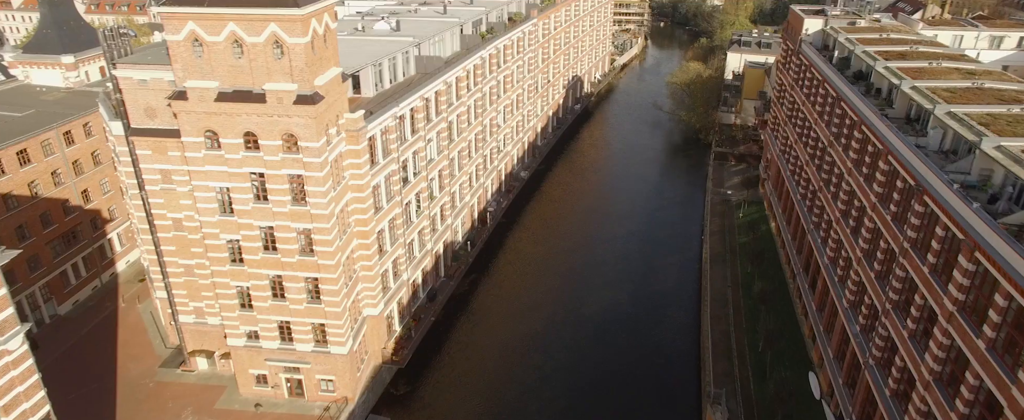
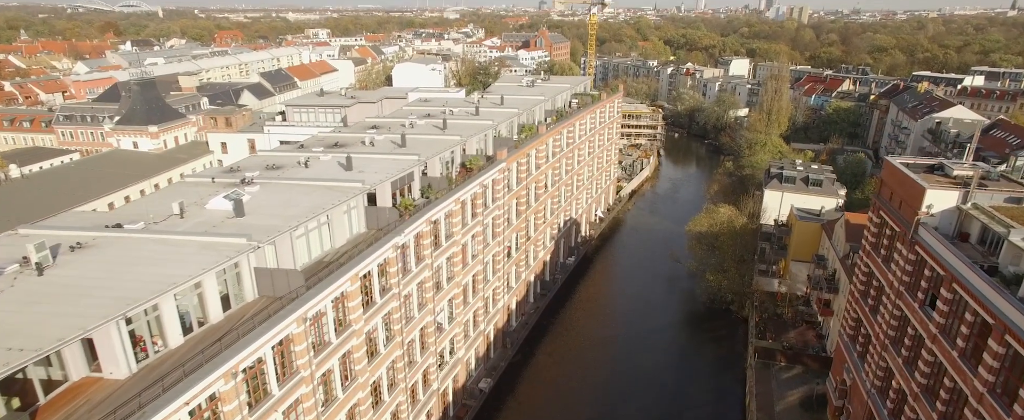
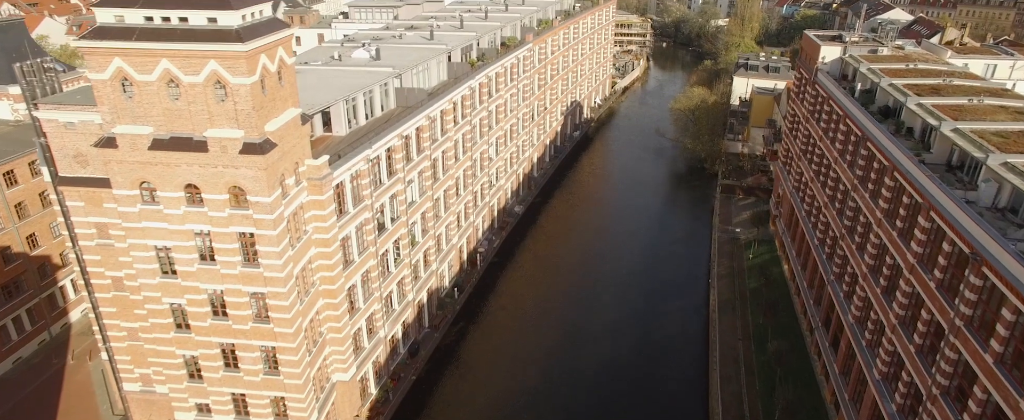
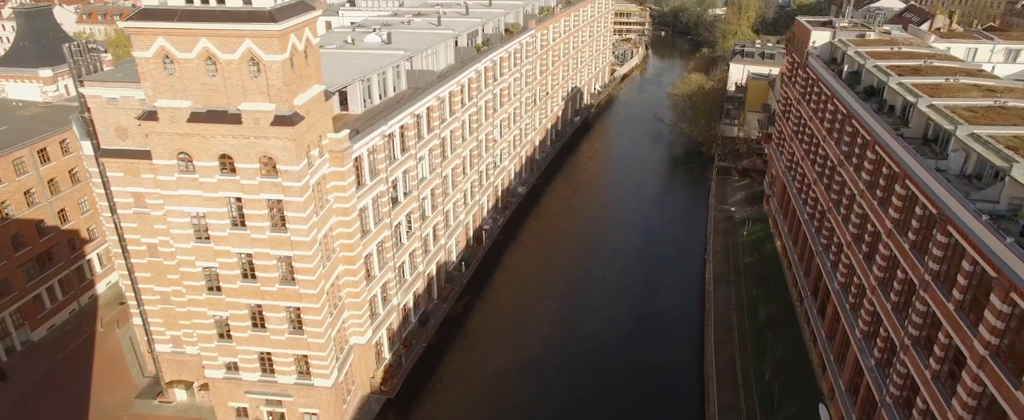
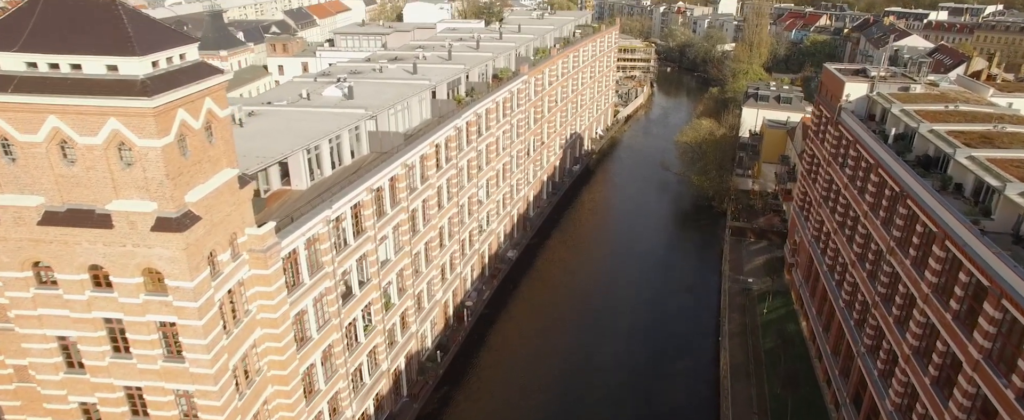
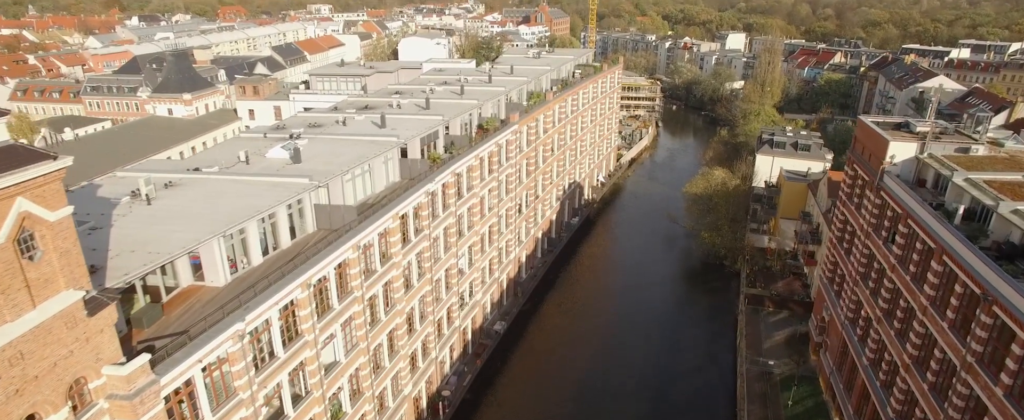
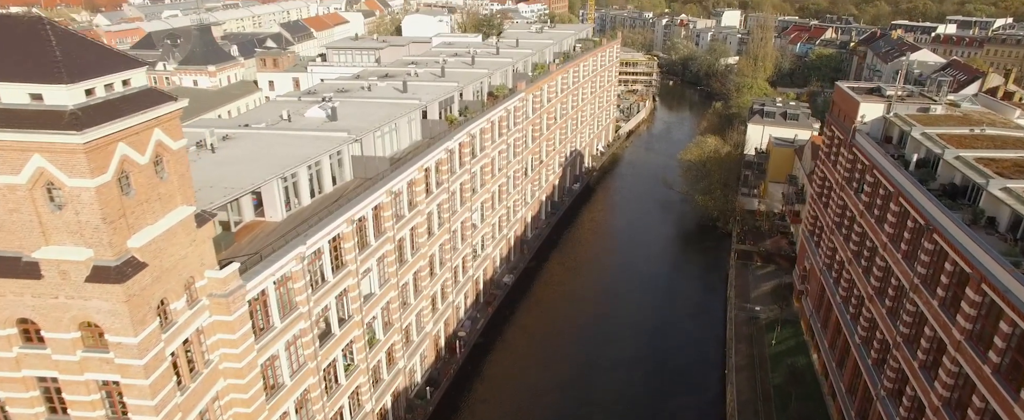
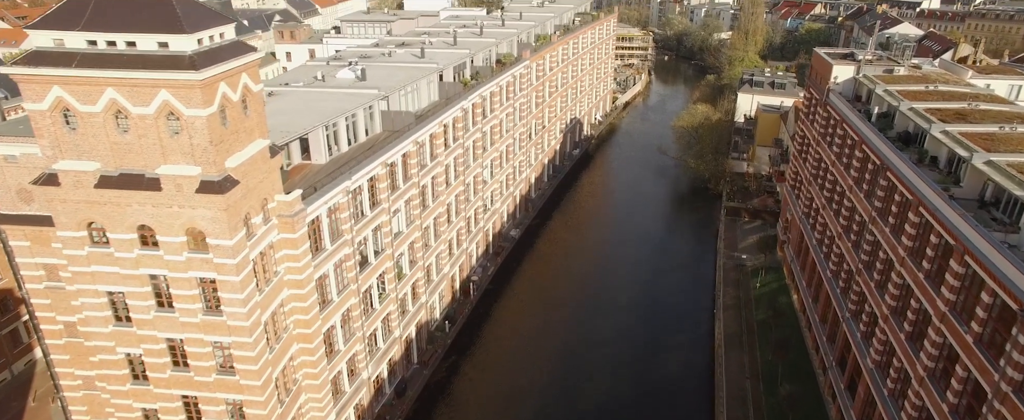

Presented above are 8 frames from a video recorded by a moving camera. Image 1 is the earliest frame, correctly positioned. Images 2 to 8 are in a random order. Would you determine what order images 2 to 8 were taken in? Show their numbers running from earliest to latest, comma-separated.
4, 3, 8, 5, 7, 6, 2
